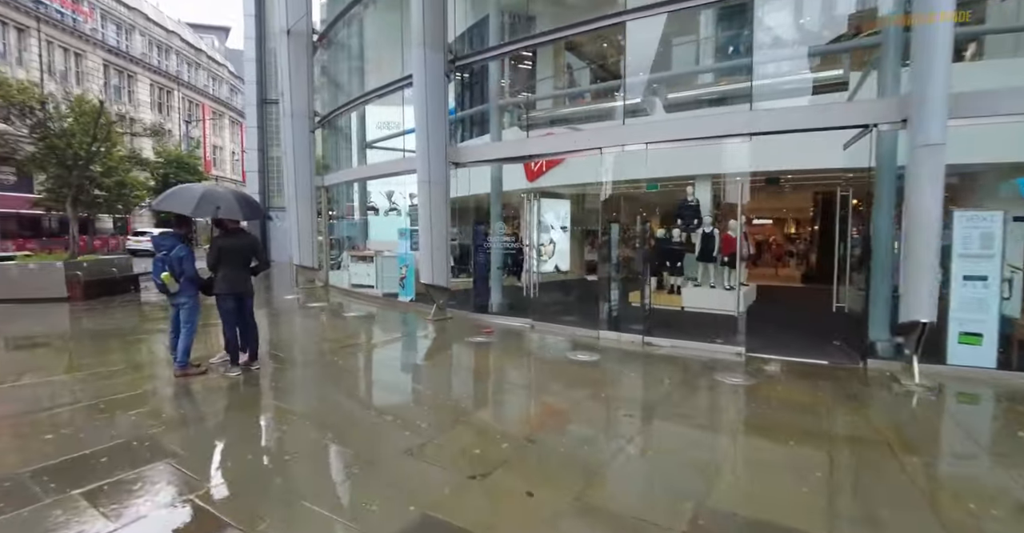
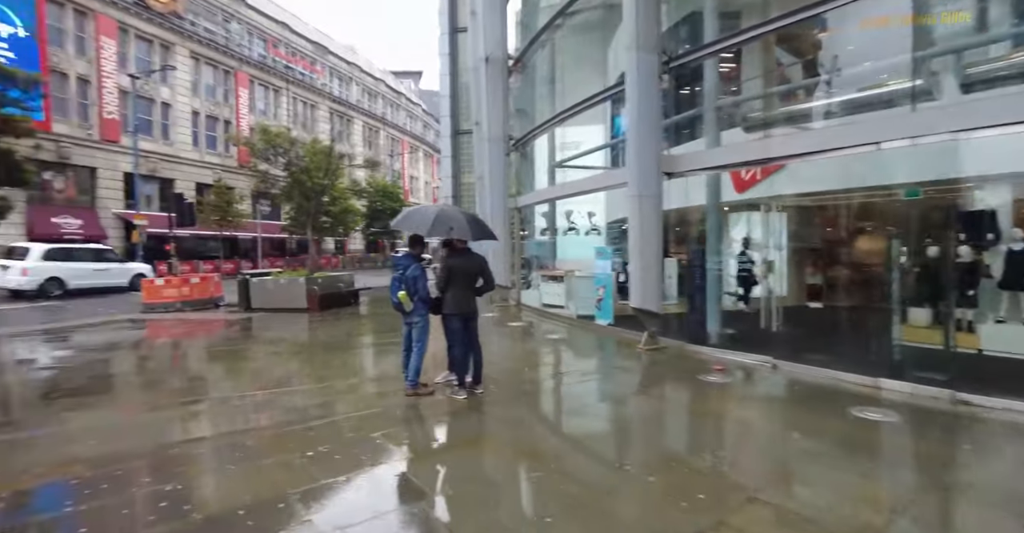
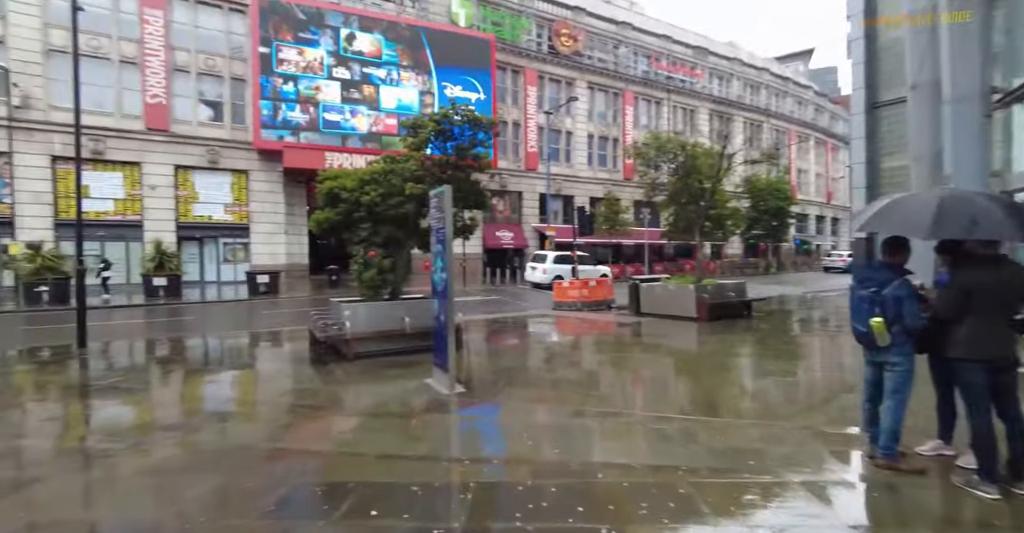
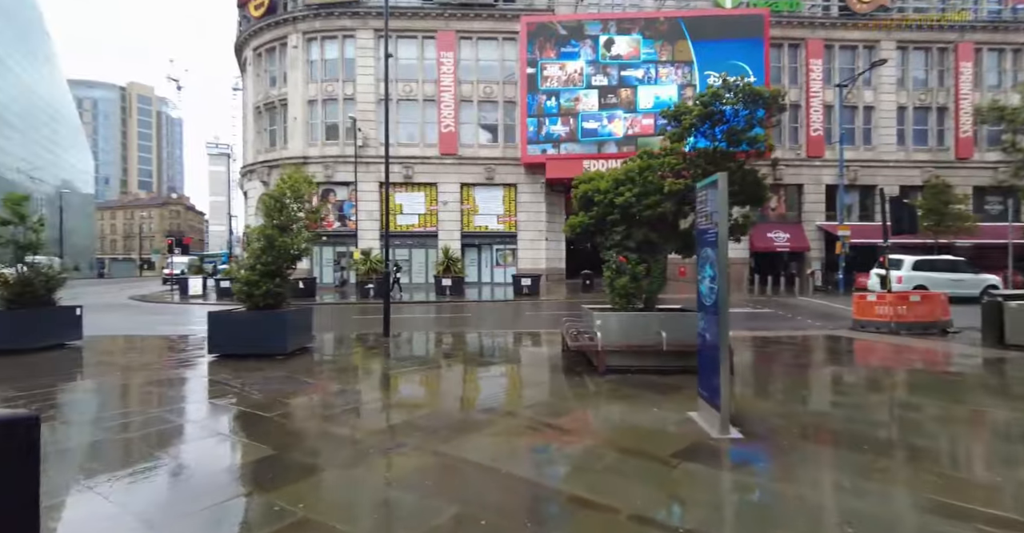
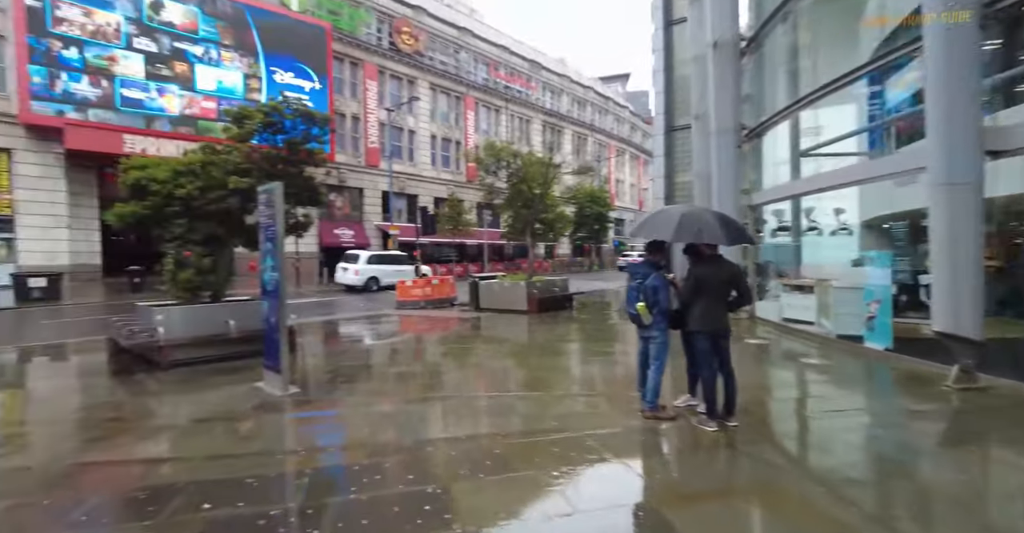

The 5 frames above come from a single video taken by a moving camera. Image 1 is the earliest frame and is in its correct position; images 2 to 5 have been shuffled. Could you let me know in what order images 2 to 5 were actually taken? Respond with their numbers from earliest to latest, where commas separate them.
2, 5, 3, 4
